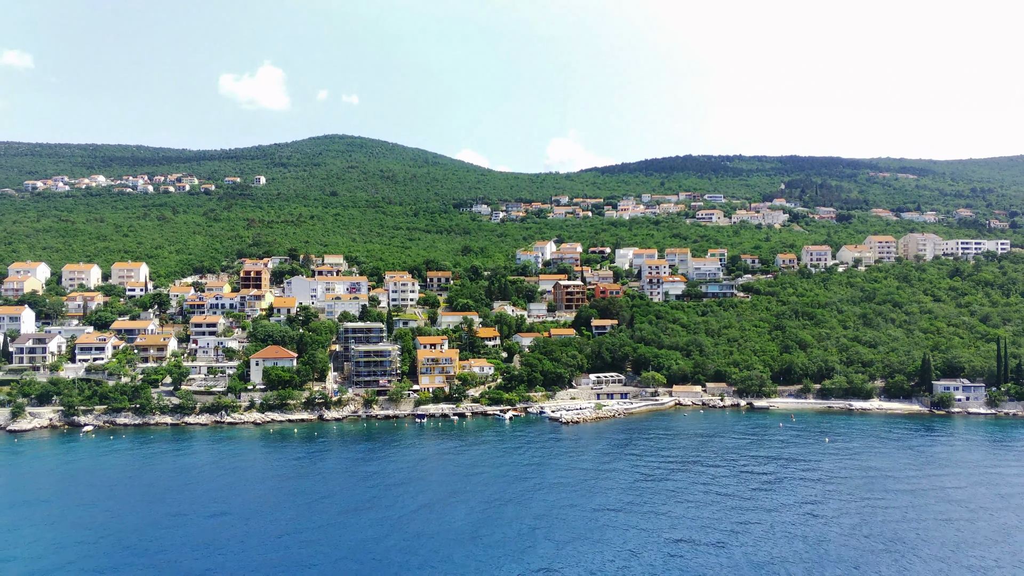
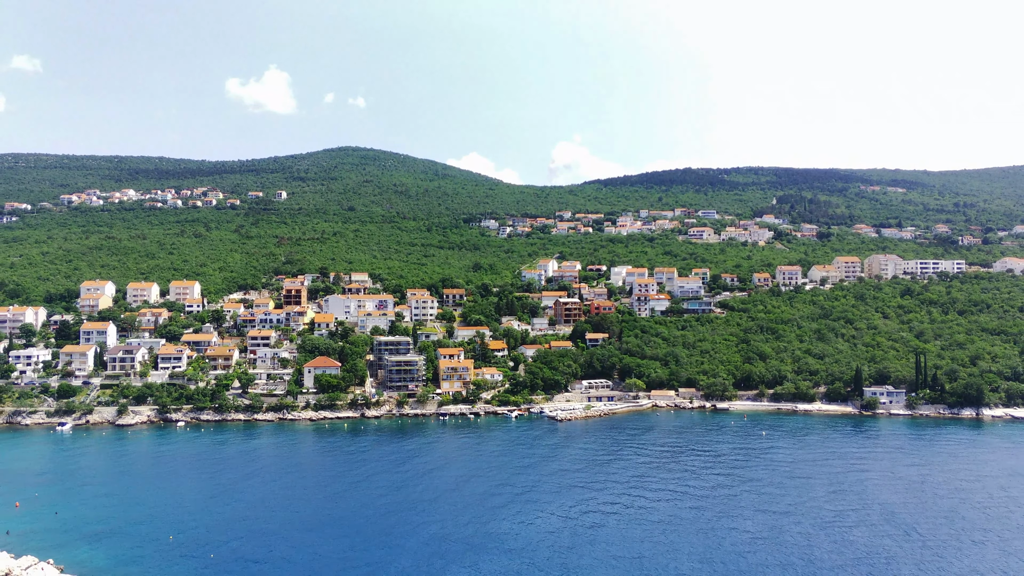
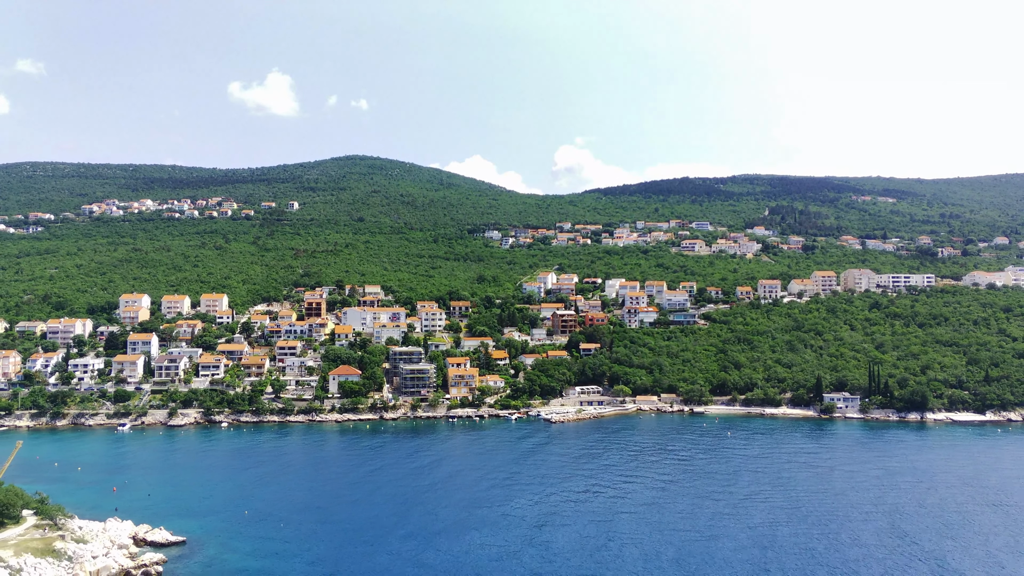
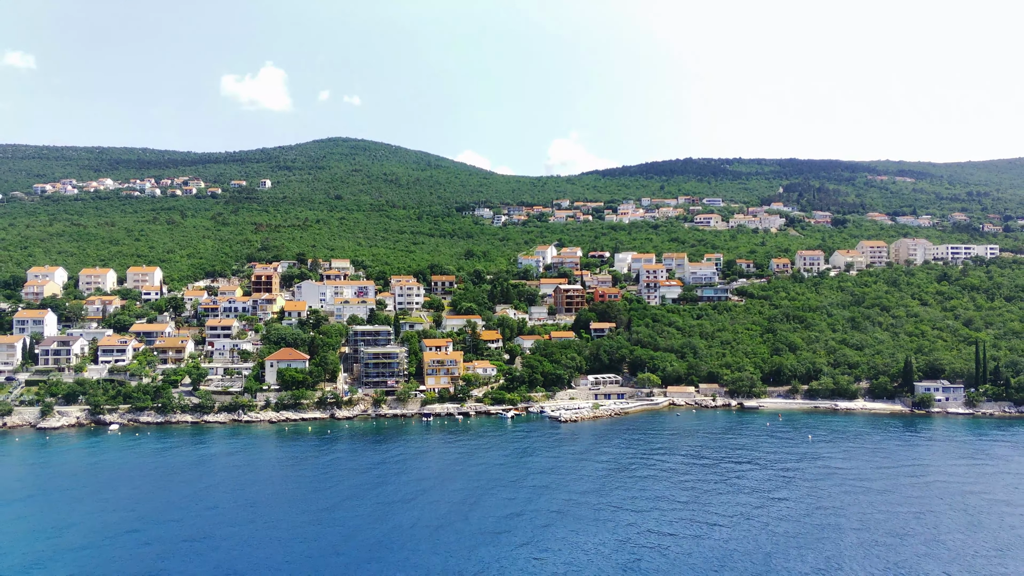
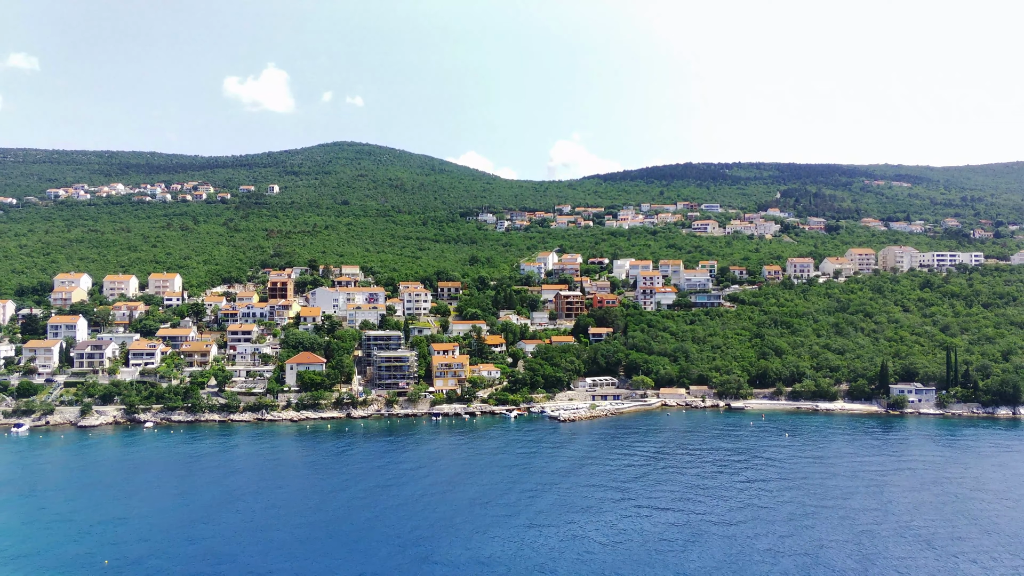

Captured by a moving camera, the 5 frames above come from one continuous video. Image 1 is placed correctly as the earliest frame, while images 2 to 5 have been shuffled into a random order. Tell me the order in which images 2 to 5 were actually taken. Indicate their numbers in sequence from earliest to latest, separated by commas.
4, 5, 2, 3
